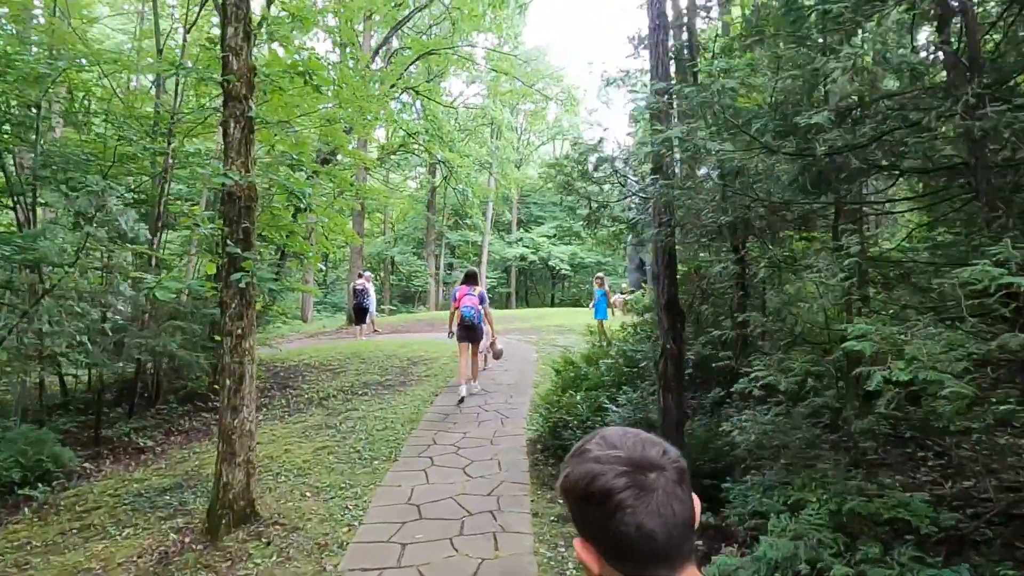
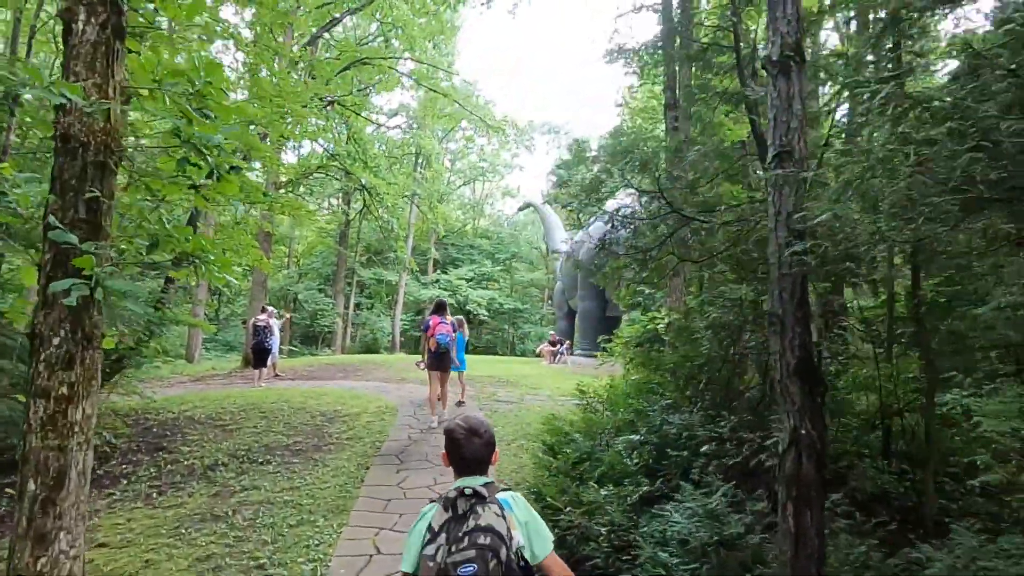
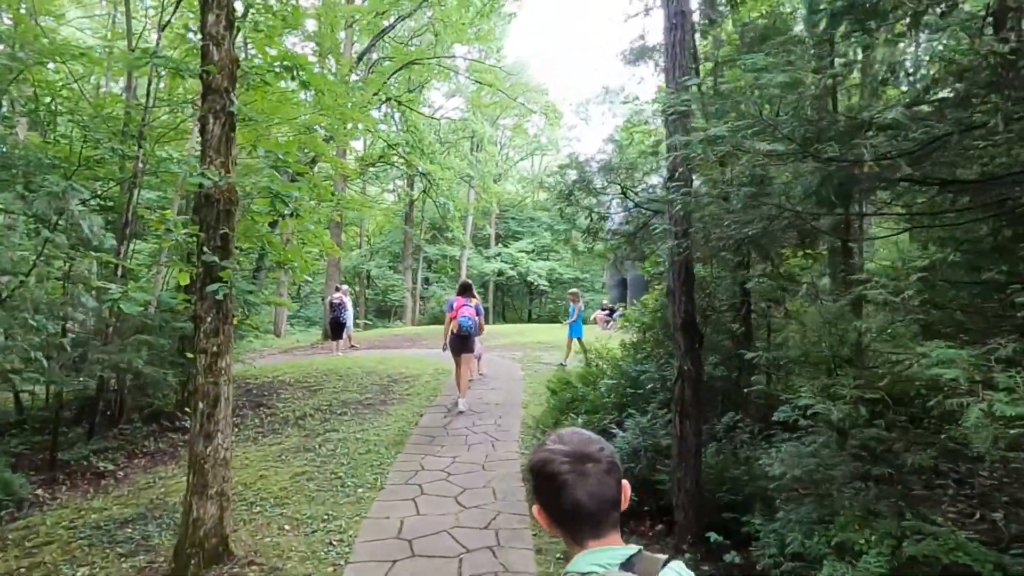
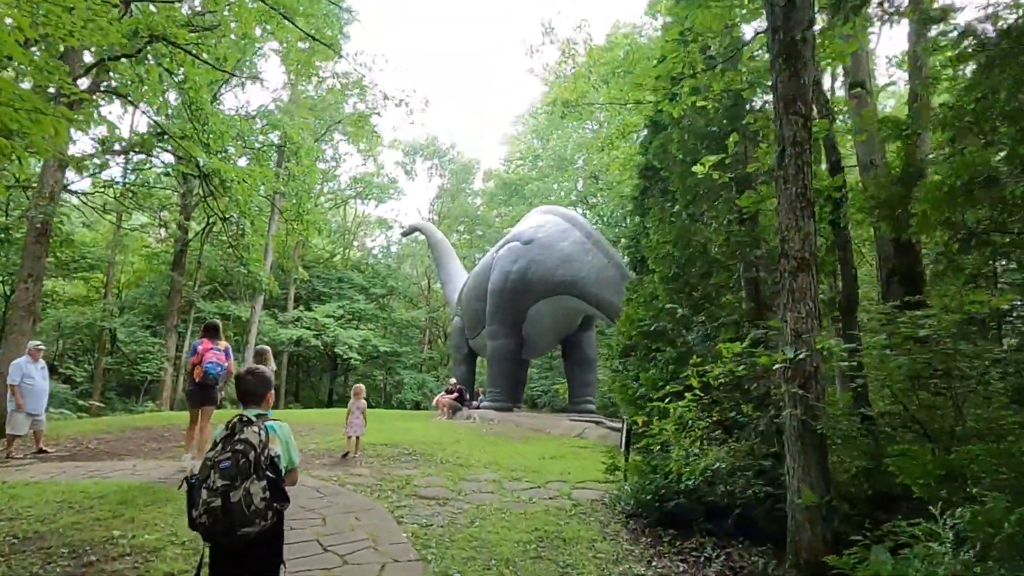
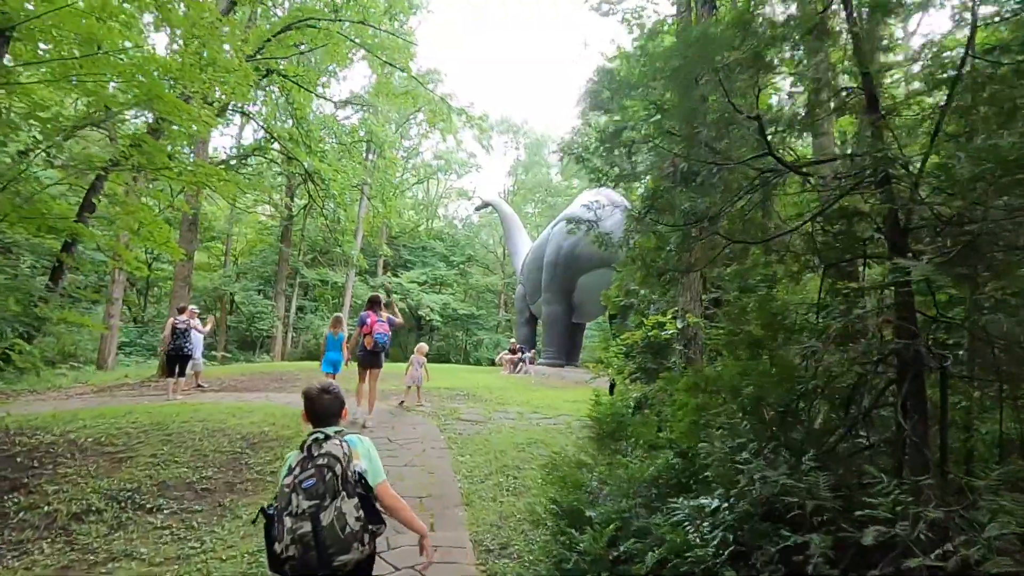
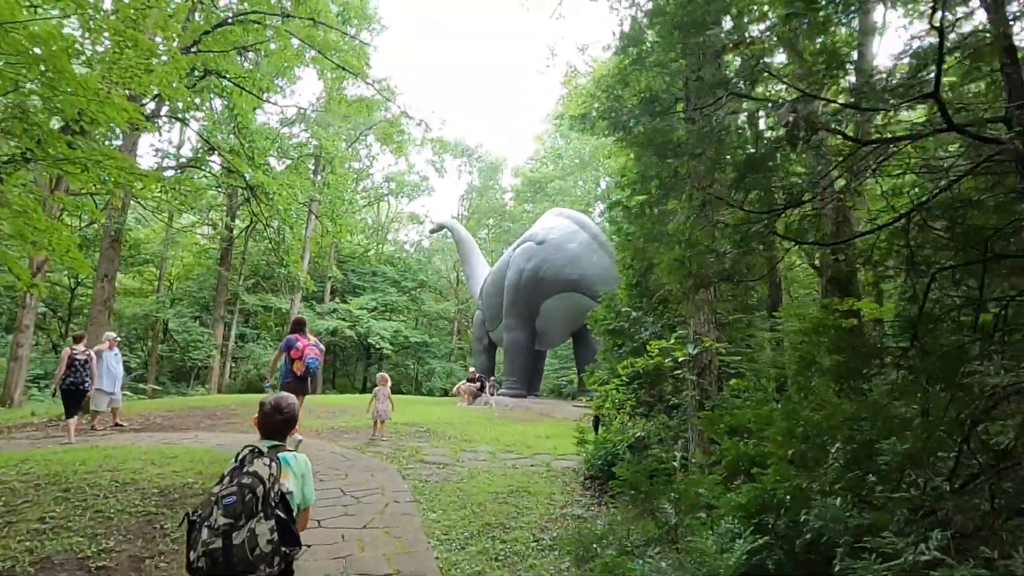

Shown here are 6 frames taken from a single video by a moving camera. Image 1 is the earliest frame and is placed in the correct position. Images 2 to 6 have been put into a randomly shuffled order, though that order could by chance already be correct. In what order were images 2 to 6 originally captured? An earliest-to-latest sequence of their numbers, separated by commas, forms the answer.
3, 2, 5, 6, 4
